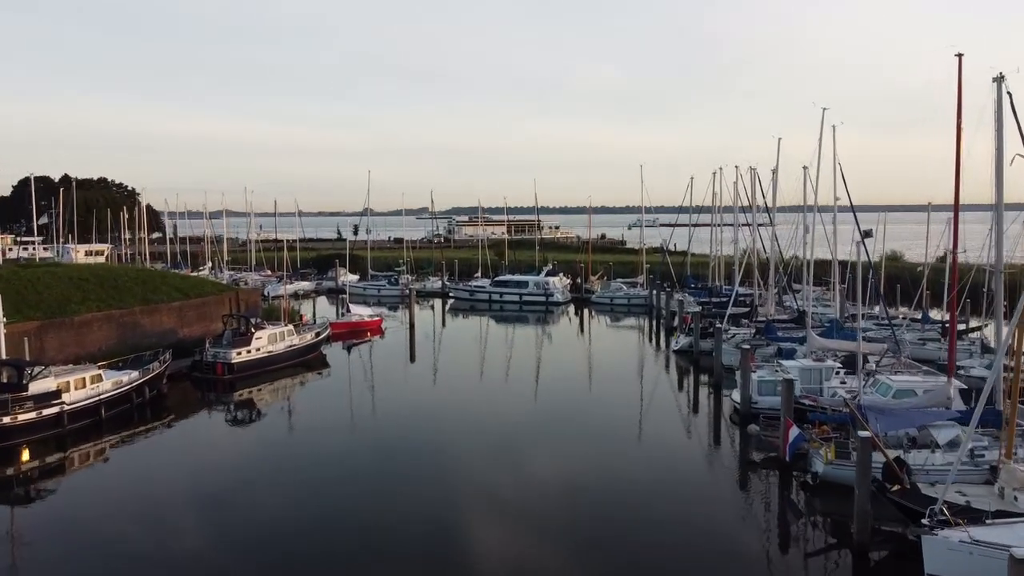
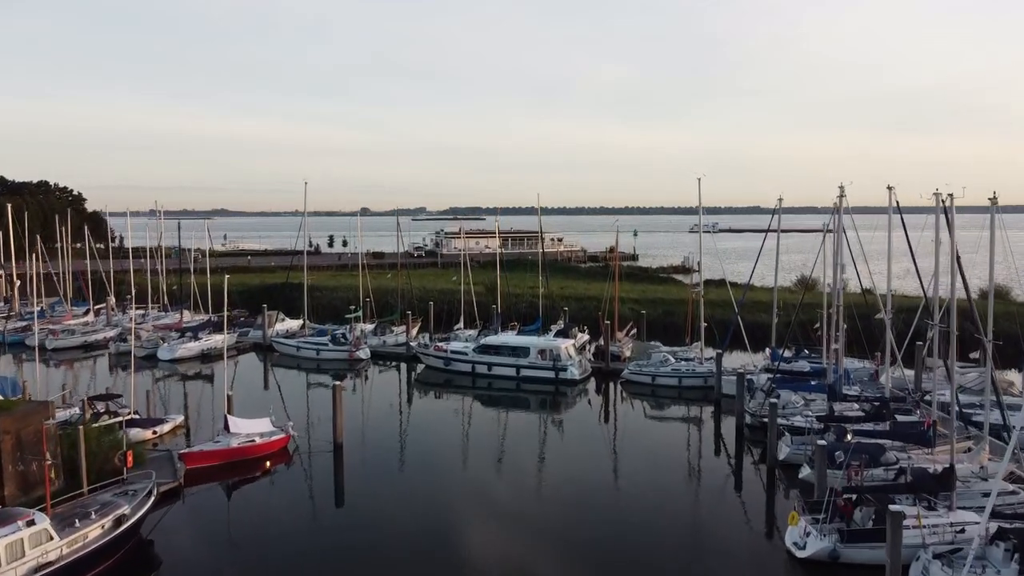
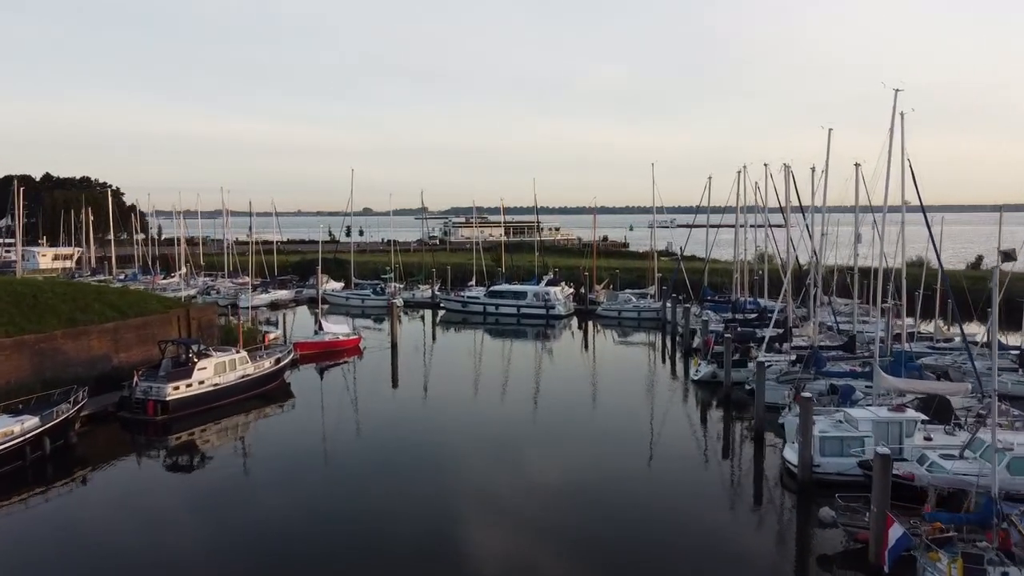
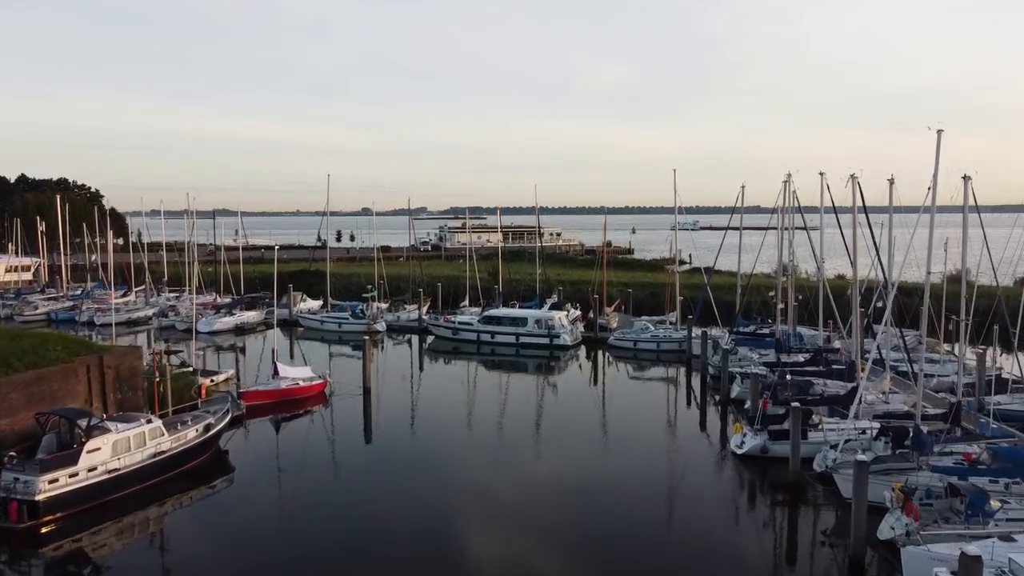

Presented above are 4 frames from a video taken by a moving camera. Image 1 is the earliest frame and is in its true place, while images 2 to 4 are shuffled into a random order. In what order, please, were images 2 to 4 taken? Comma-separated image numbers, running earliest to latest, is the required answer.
3, 4, 2
